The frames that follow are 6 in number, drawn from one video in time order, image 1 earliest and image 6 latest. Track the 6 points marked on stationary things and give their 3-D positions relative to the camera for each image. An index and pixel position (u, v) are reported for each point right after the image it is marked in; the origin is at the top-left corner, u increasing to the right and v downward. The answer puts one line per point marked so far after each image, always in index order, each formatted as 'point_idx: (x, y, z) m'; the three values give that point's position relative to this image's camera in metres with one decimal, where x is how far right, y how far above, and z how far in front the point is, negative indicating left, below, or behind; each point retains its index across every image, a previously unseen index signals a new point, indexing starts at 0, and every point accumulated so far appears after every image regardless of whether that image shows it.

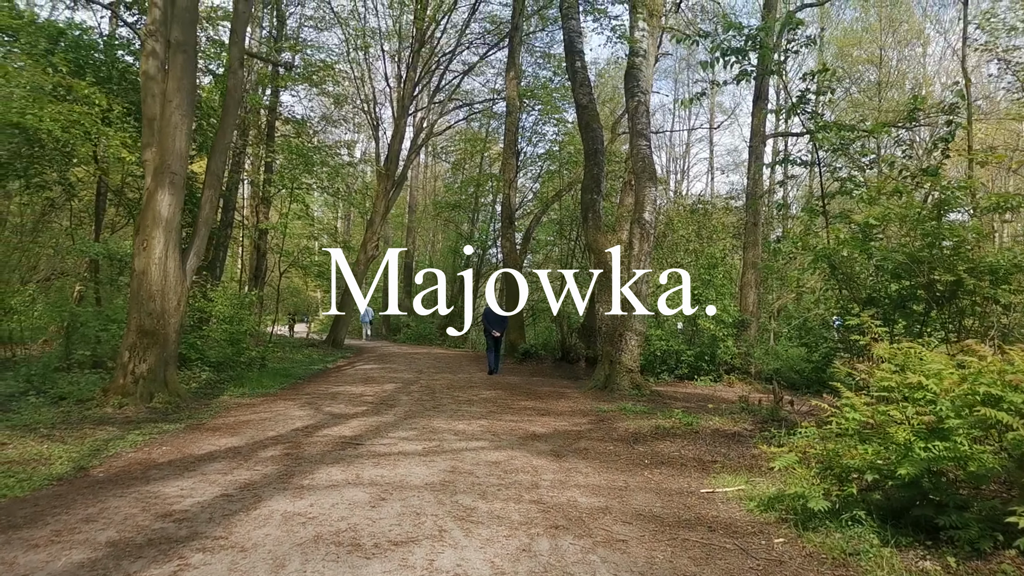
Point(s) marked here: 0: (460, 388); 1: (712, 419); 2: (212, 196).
0: (-0.7, -1.4, +10.3) m
1: (+2.0, -1.3, +7.4) m
2: (-3.4, +1.0, +8.4) m
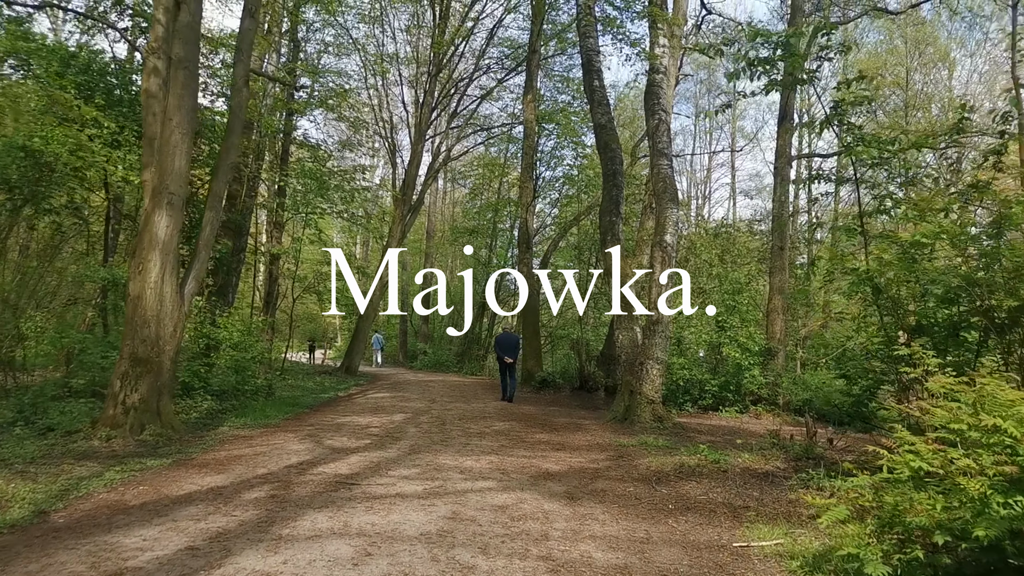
0: (-0.5, -1.7, +9.8) m
1: (+2.1, -1.5, +6.8) m
2: (-3.2, +0.8, +8.1) m
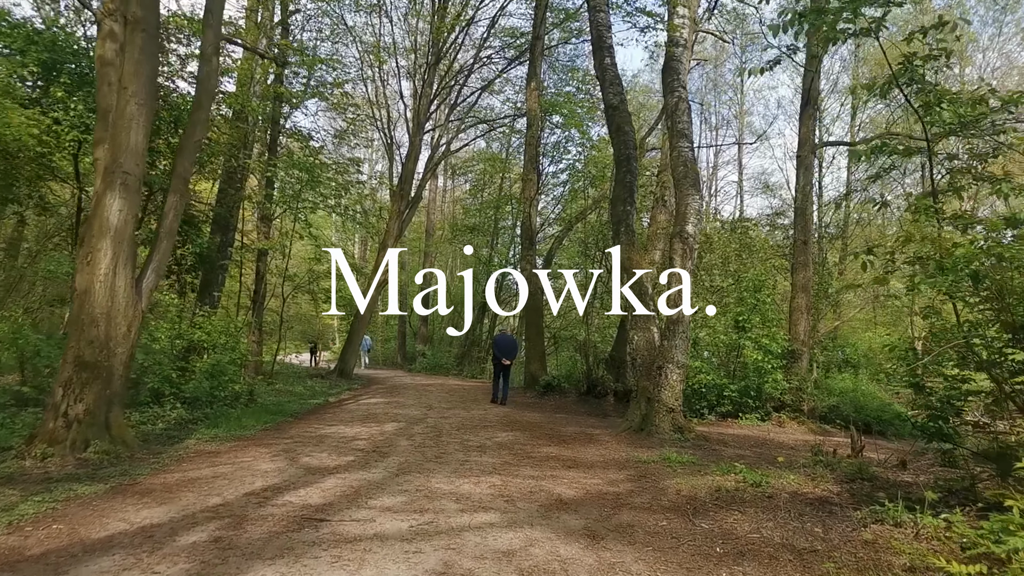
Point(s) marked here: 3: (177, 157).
0: (-0.5, -1.7, +8.9) m
1: (+2.1, -1.5, +5.9) m
2: (-3.2, +0.8, +7.1) m
3: (-3.2, +1.3, +7.2) m
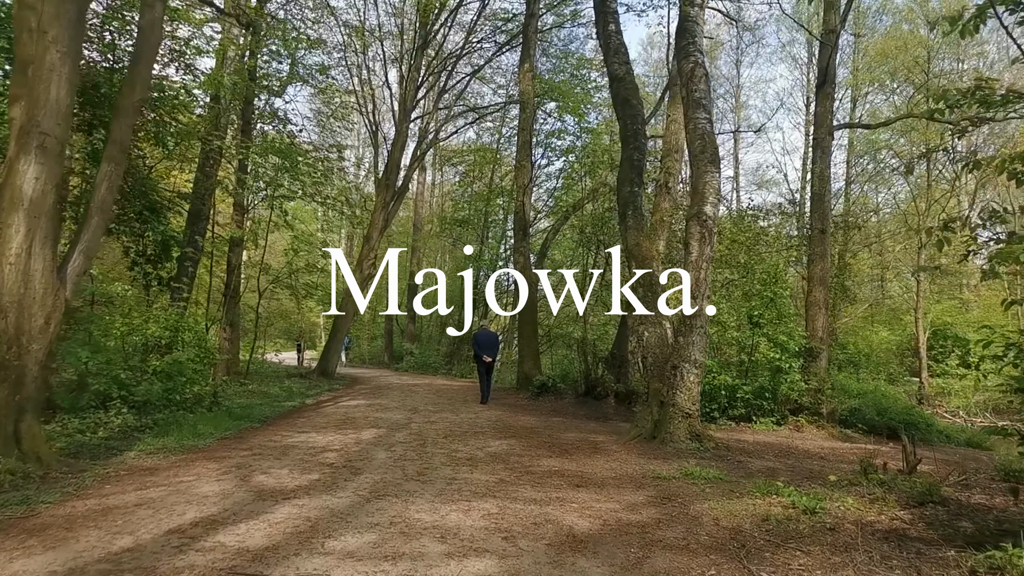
0: (-0.5, -1.6, +7.8) m
1: (+2.1, -1.4, +4.9) m
2: (-3.2, +0.9, +6.0) m
3: (-3.2, +1.4, +6.1) m
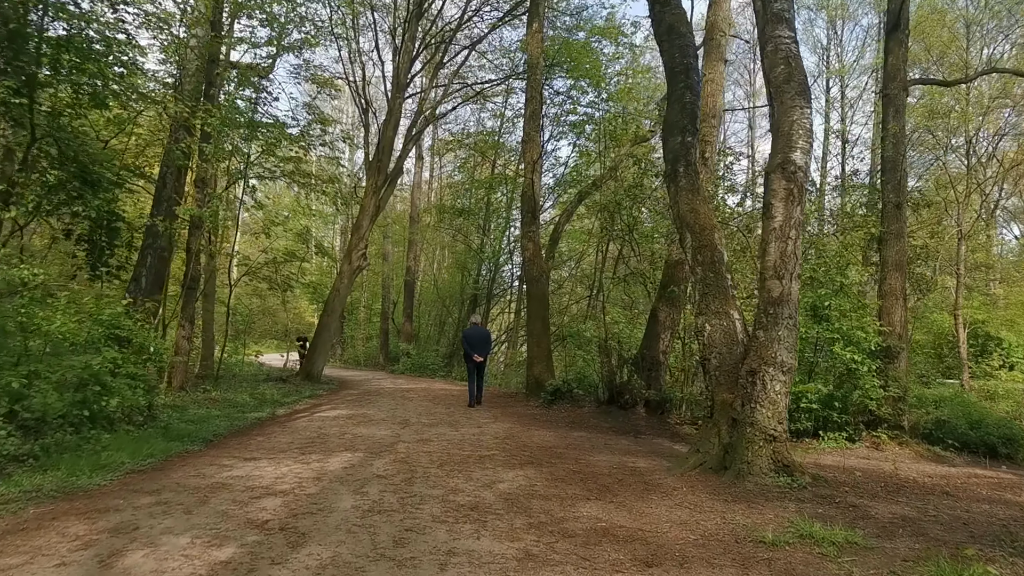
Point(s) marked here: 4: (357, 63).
0: (-0.4, -1.4, +5.8) m
1: (+2.3, -1.2, +2.8) m
2: (-3.1, +1.1, +4.0) m
3: (-3.1, +1.5, +4.1) m
4: (-3.8, +5.5, +18.3) m
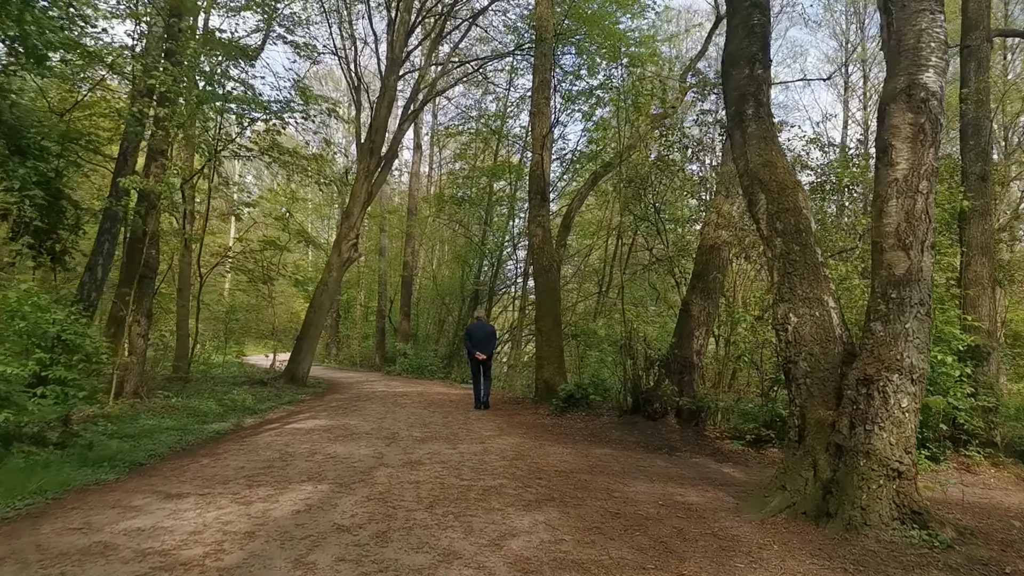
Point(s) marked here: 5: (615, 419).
0: (-0.3, -1.3, +4.2) m
1: (+2.4, -1.1, +1.2) m
2: (-3.0, +1.2, +2.4) m
3: (-3.0, +1.7, +2.5) m
4: (-3.7, +5.7, +16.7) m
5: (+1.3, -1.7, +9.5) m
